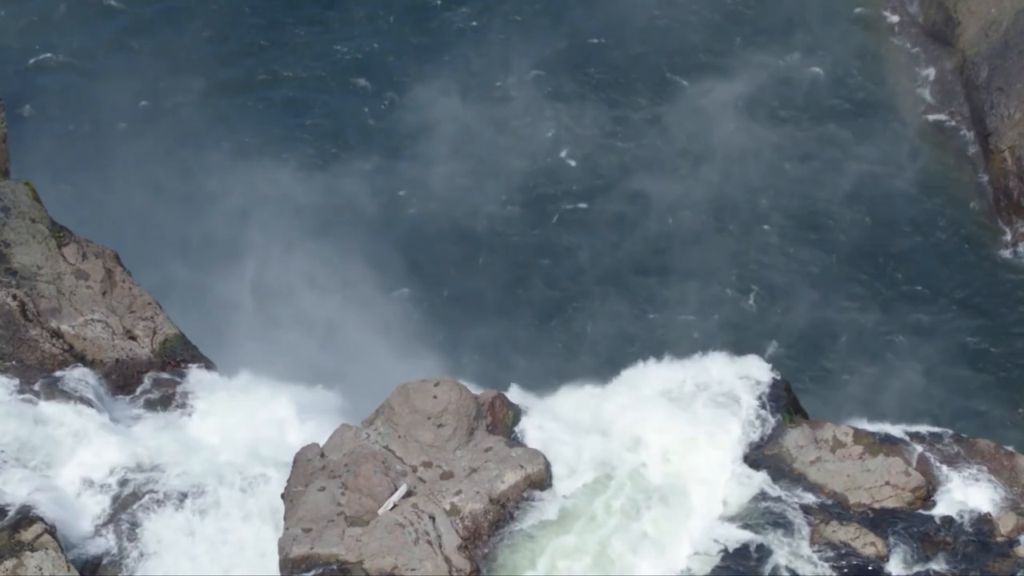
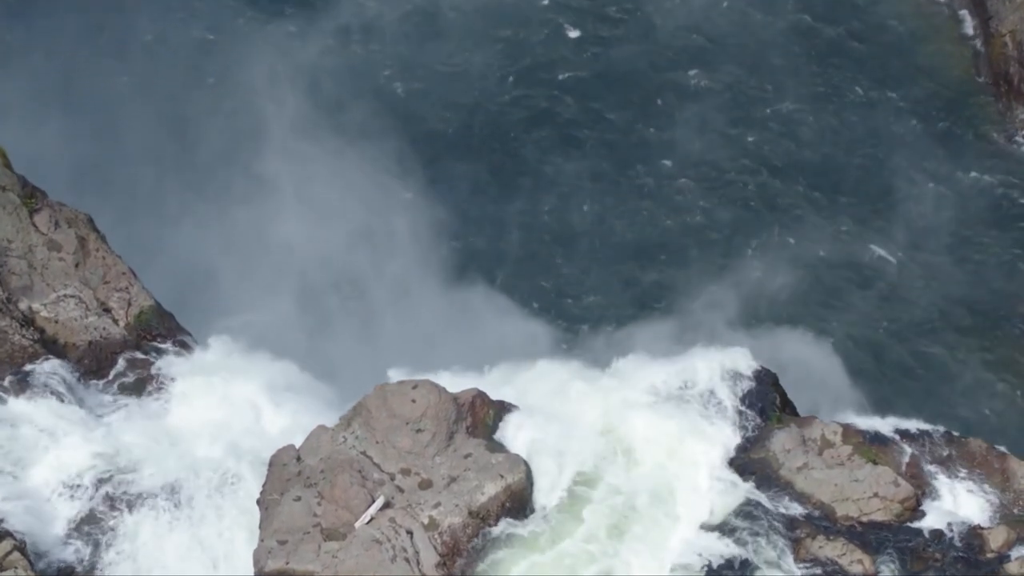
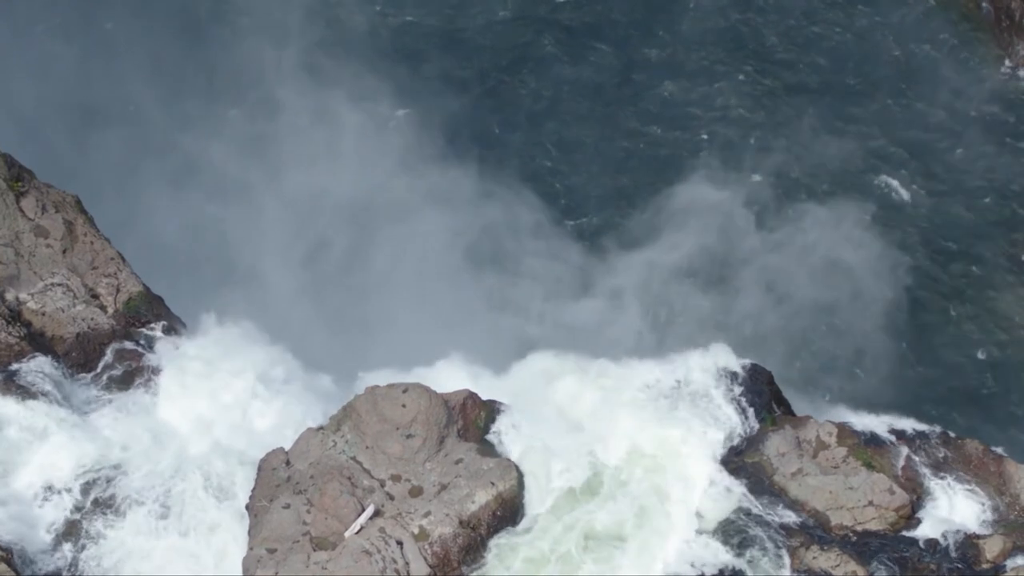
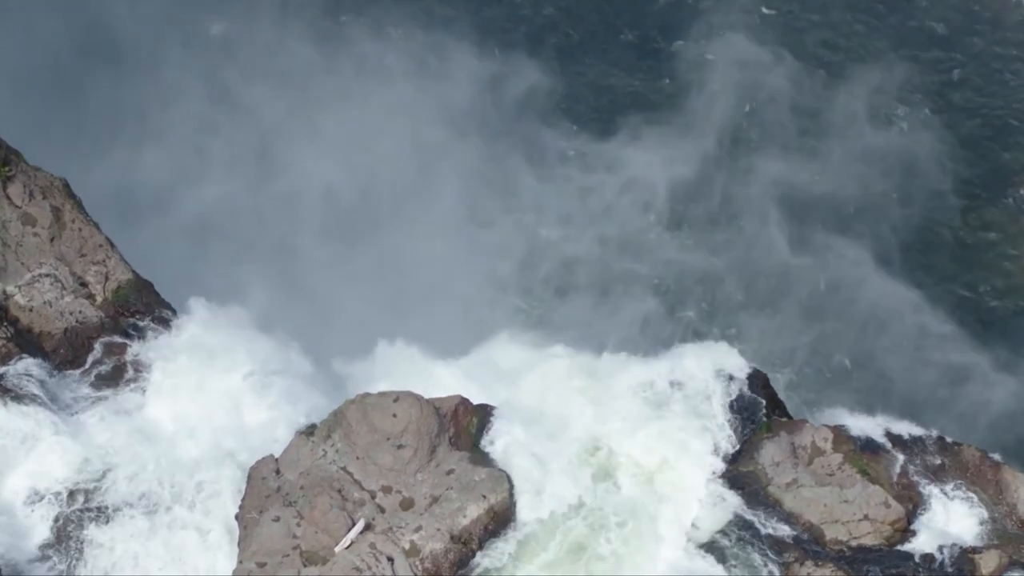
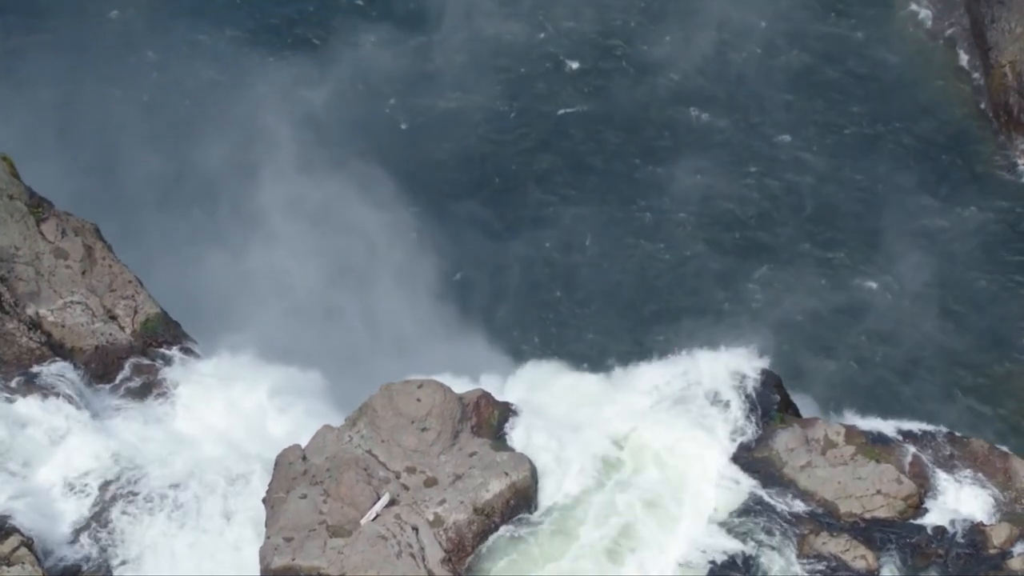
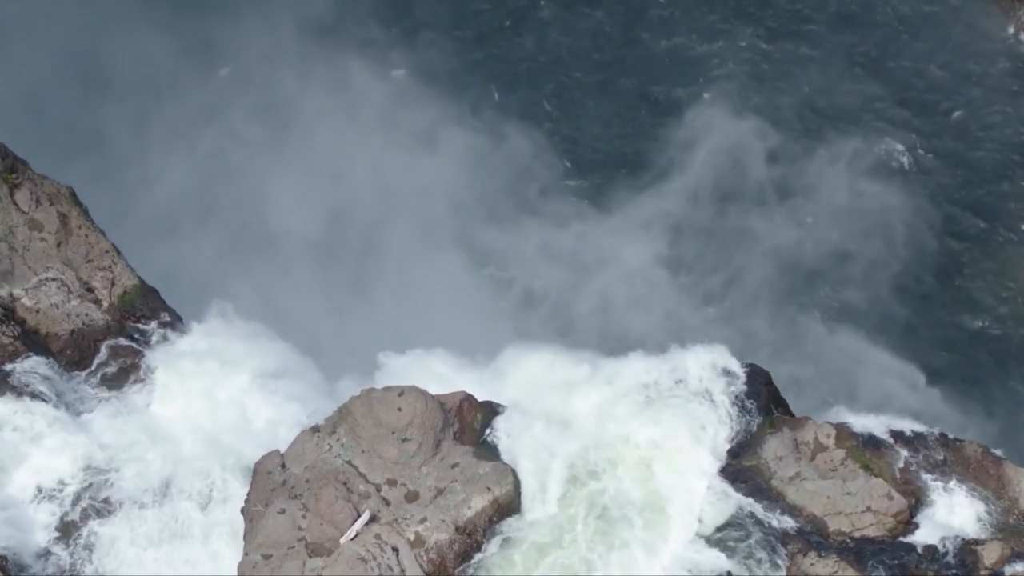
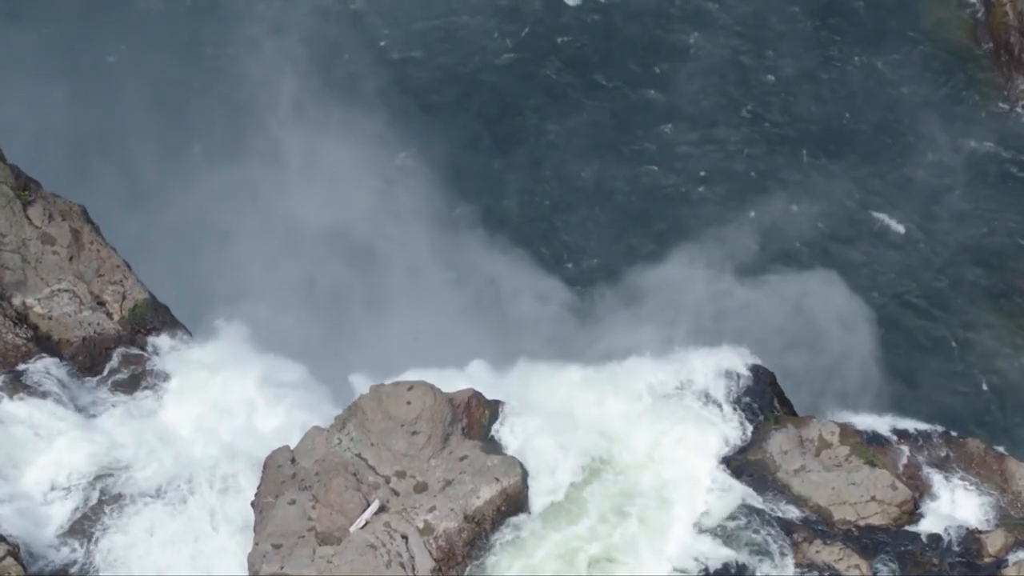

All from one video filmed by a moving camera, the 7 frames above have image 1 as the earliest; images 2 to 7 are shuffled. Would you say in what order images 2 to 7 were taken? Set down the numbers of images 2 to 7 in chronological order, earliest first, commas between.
5, 2, 7, 3, 6, 4
